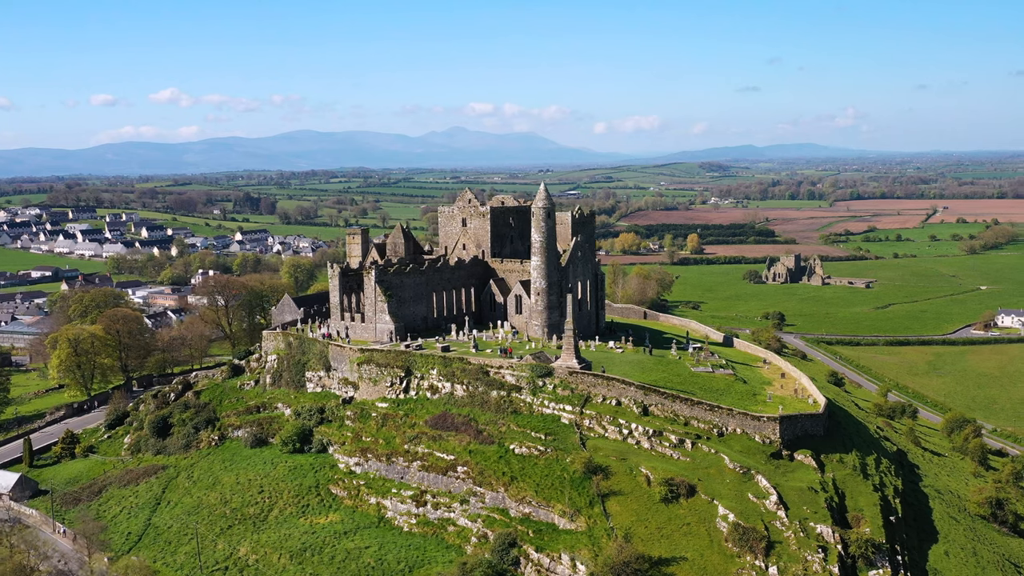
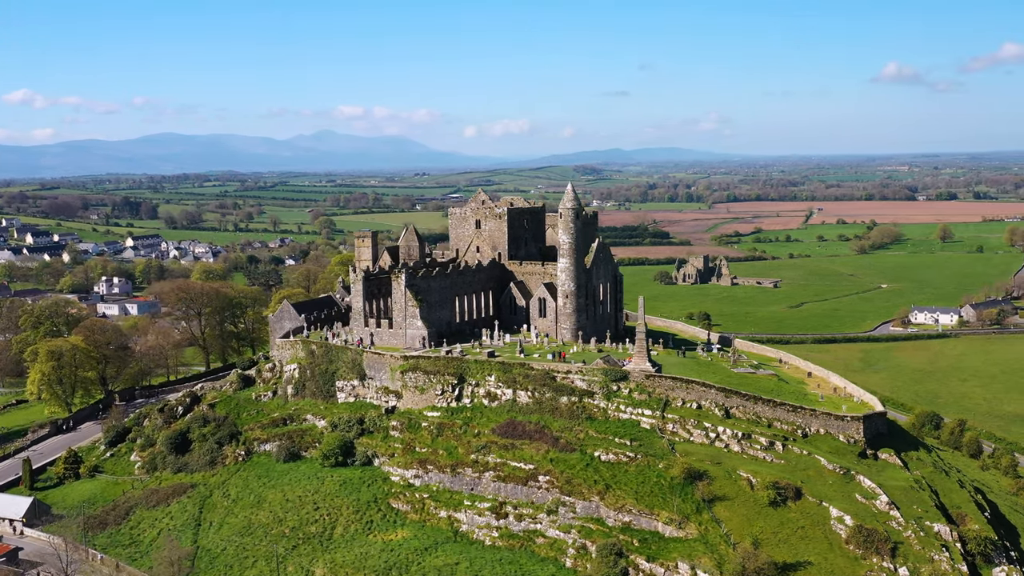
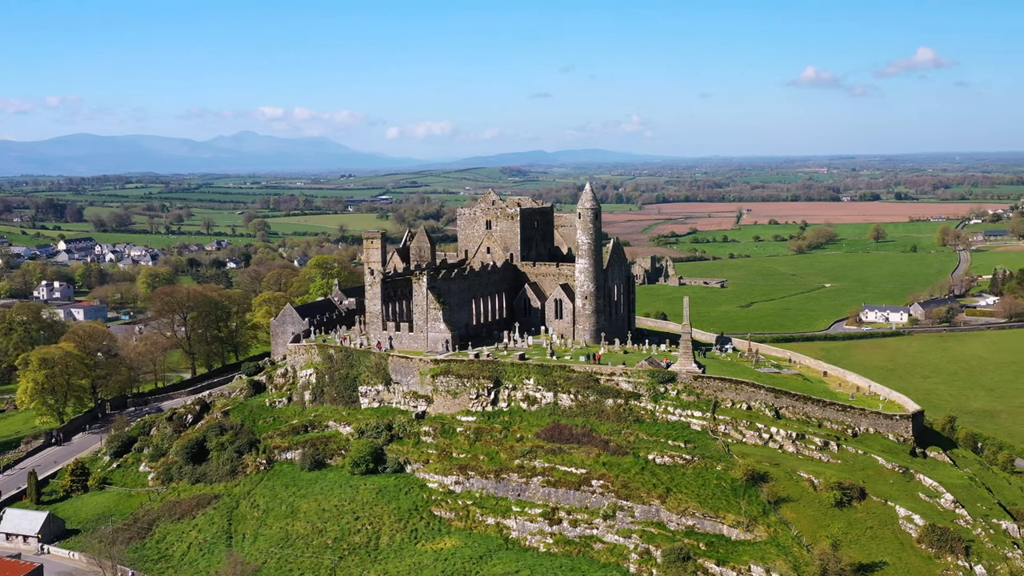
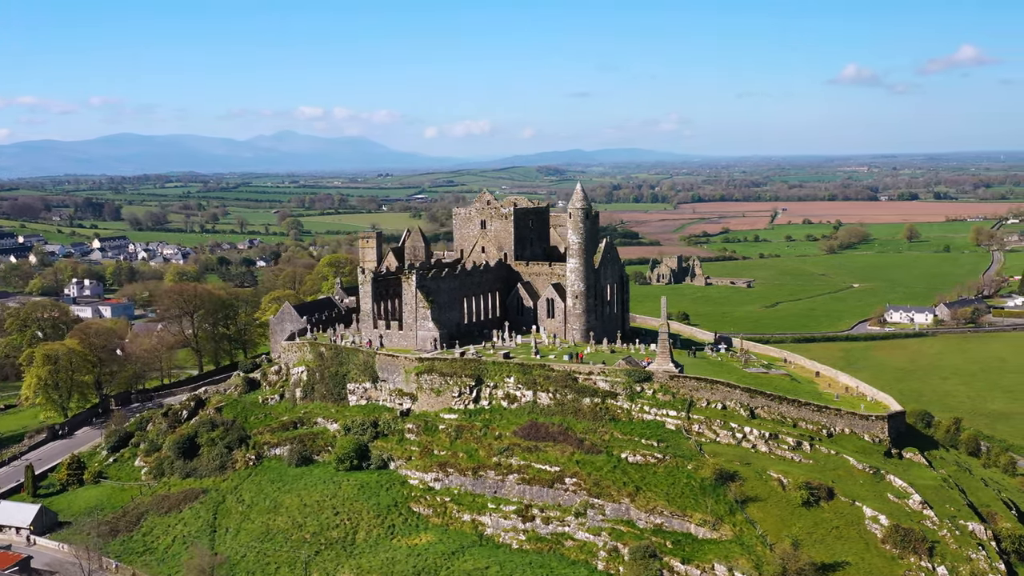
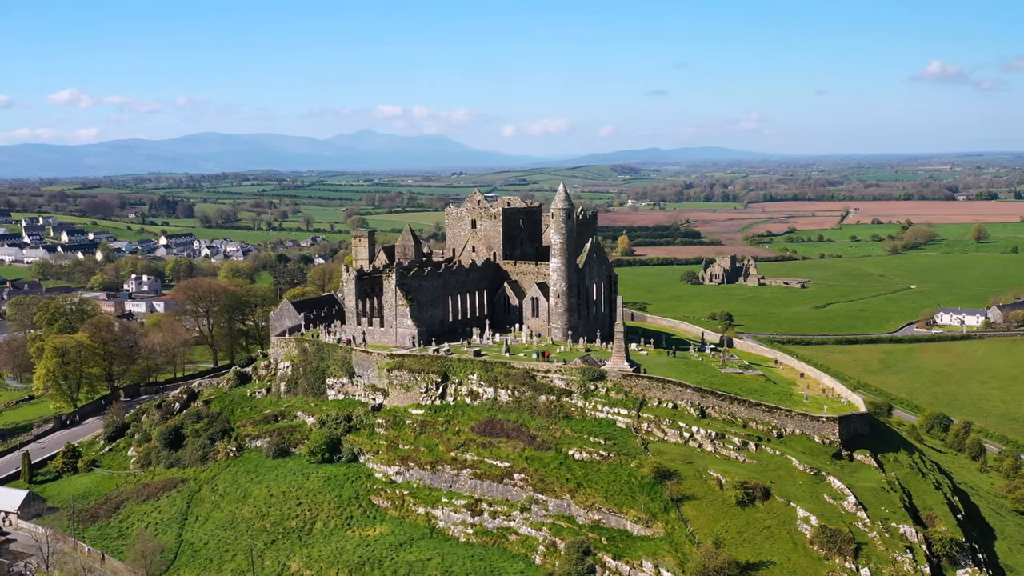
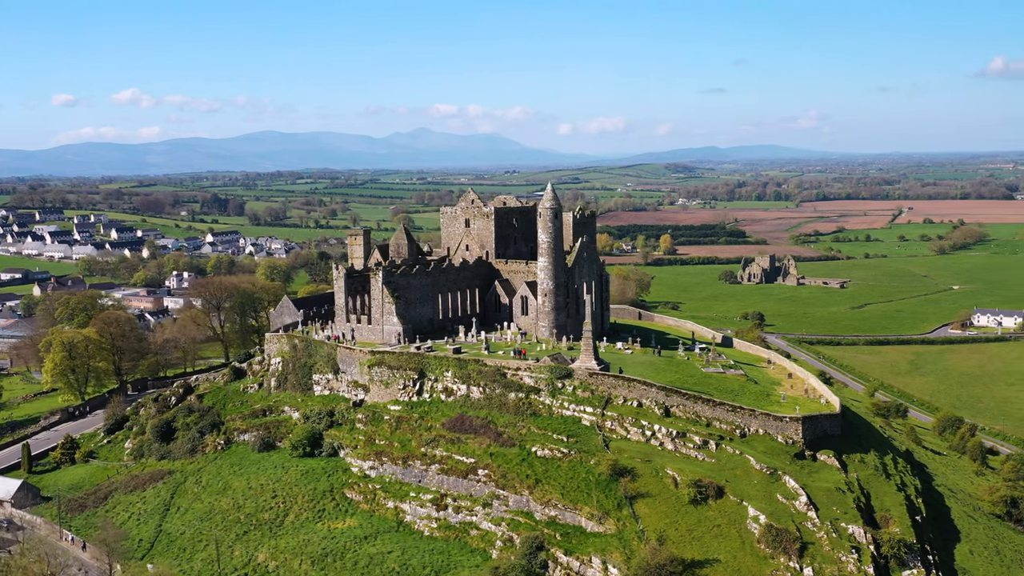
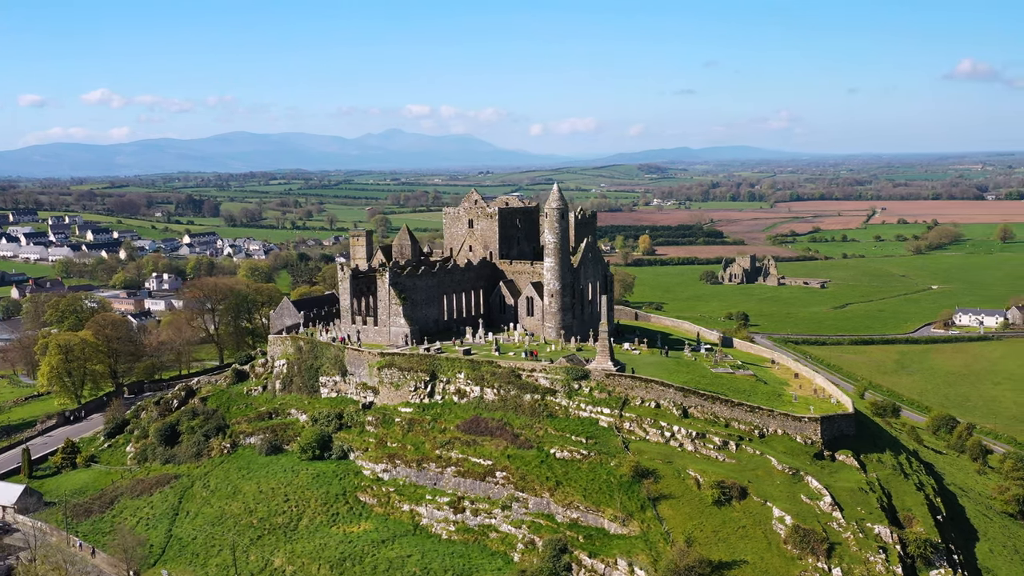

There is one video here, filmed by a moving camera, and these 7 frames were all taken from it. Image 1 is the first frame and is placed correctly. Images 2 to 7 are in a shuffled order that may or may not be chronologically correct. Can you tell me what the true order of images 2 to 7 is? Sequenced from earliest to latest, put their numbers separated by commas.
6, 7, 5, 2, 4, 3
